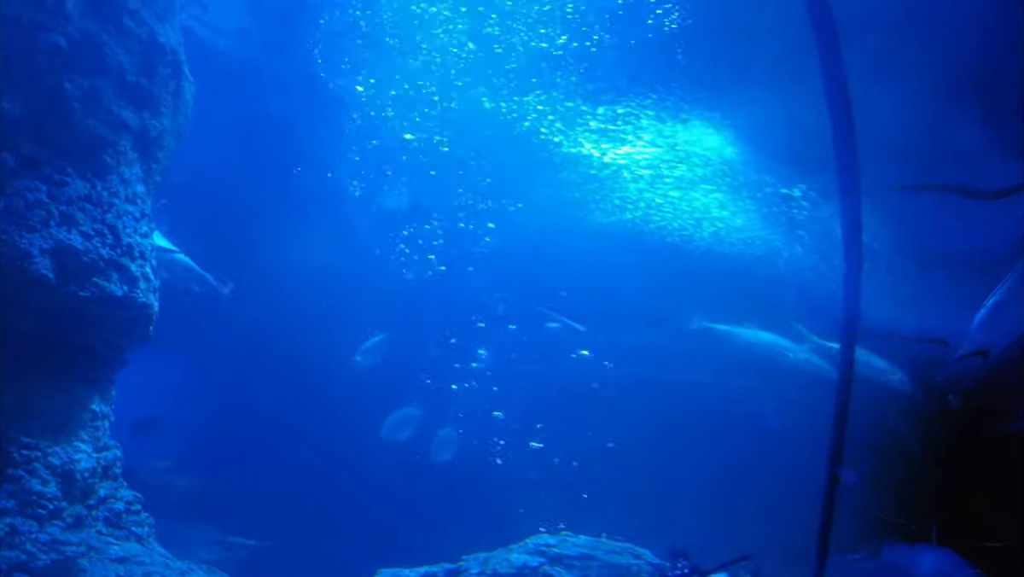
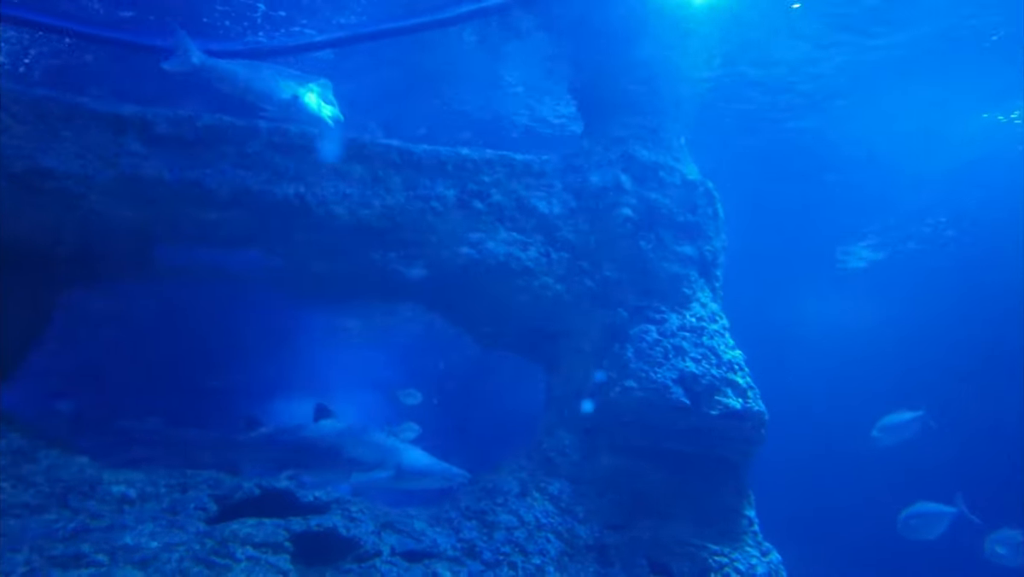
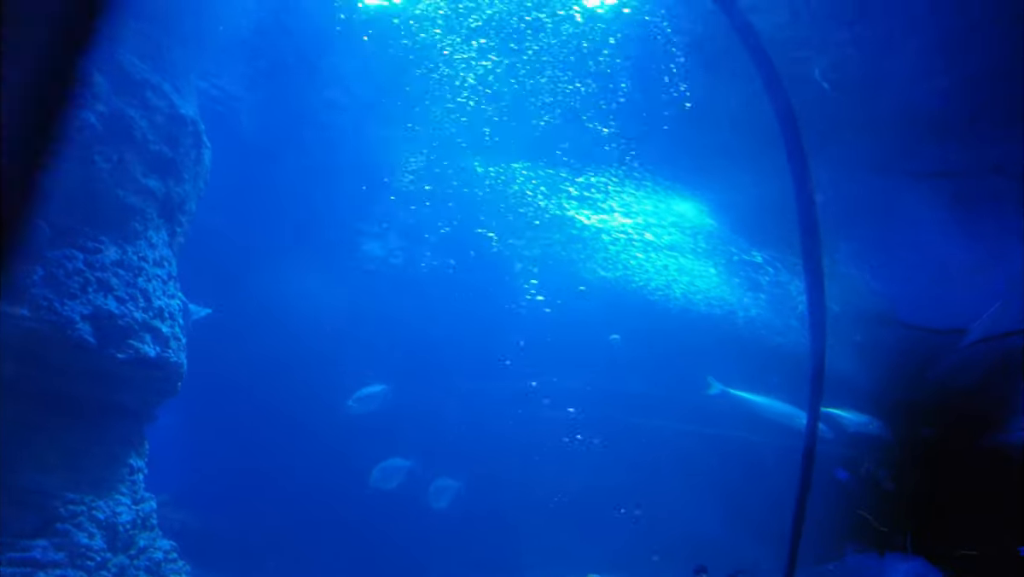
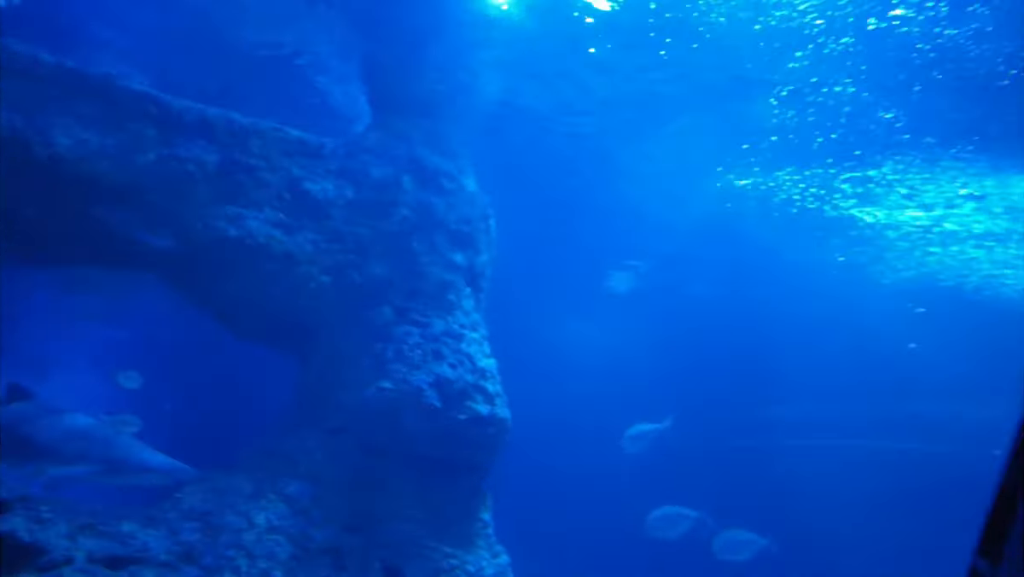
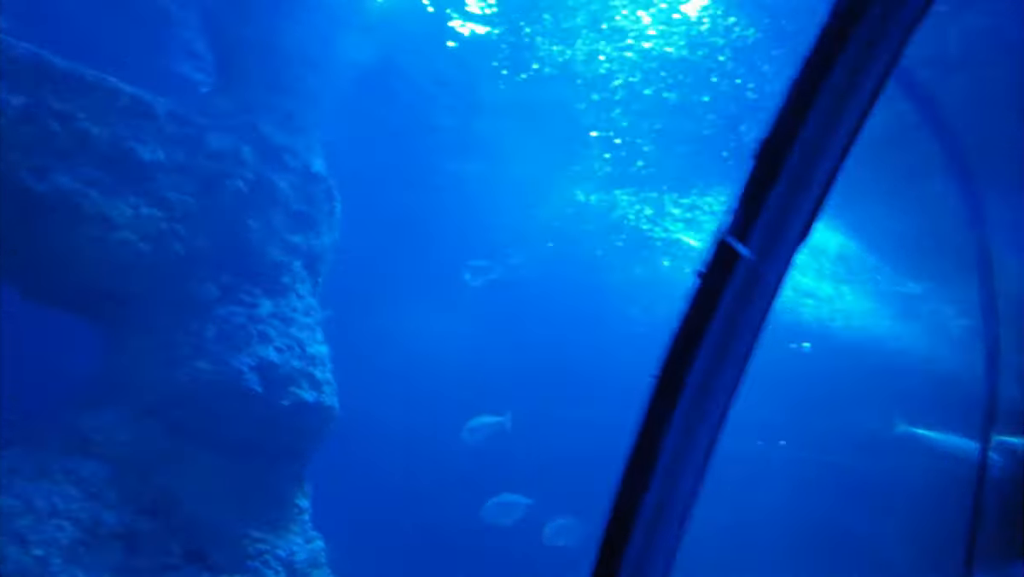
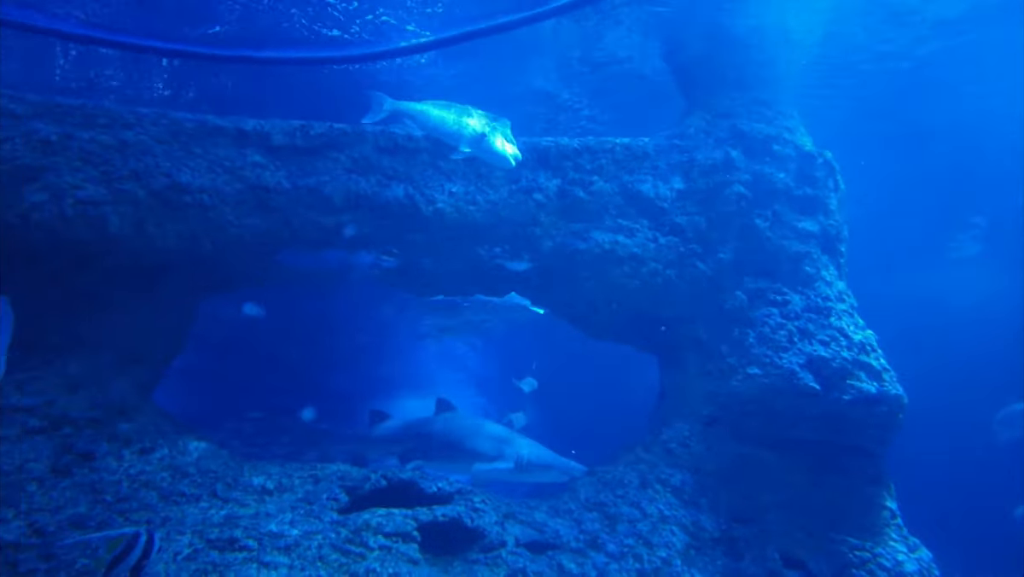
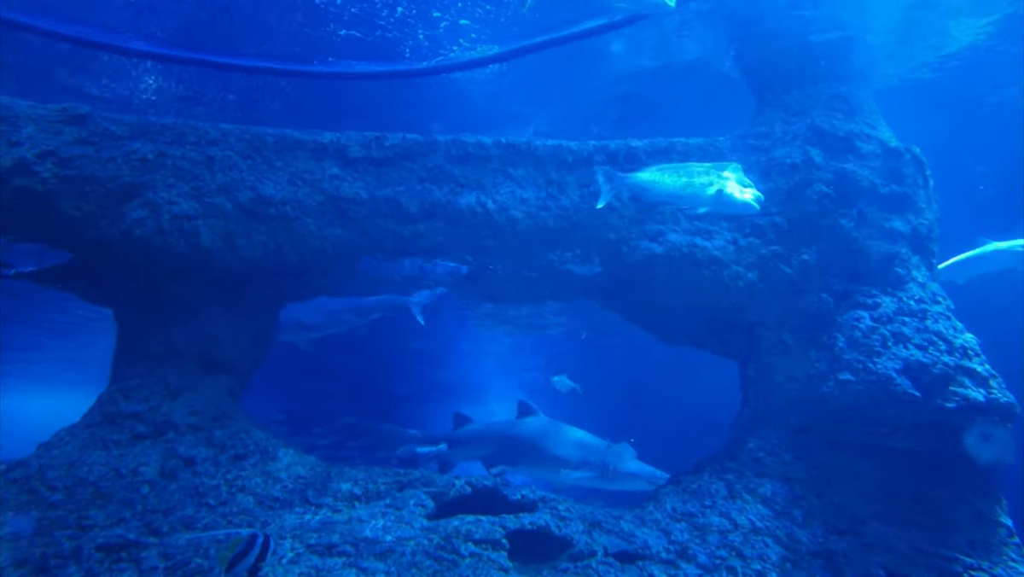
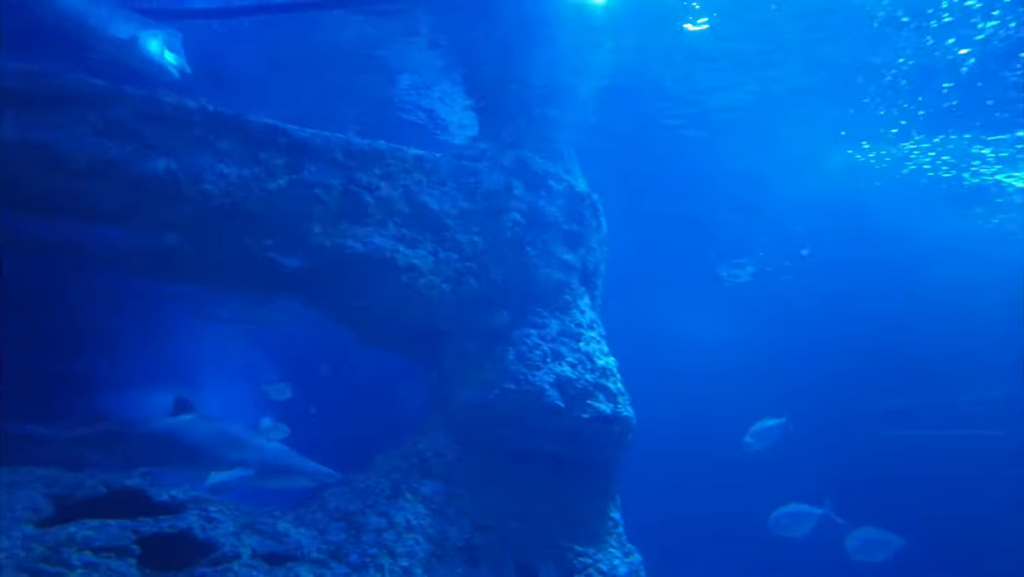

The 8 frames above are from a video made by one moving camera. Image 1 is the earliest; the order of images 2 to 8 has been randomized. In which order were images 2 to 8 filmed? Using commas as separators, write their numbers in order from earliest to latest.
3, 5, 4, 8, 2, 6, 7
